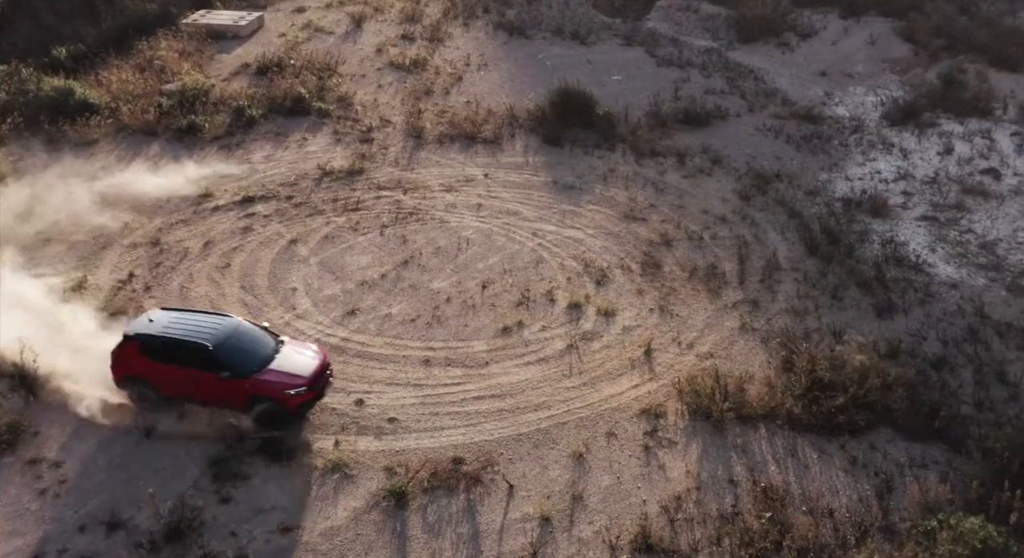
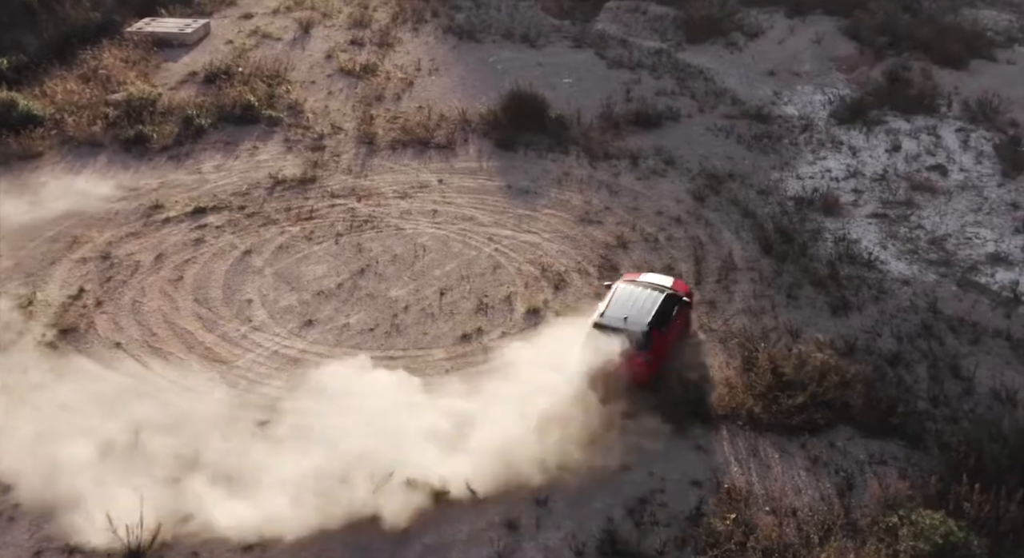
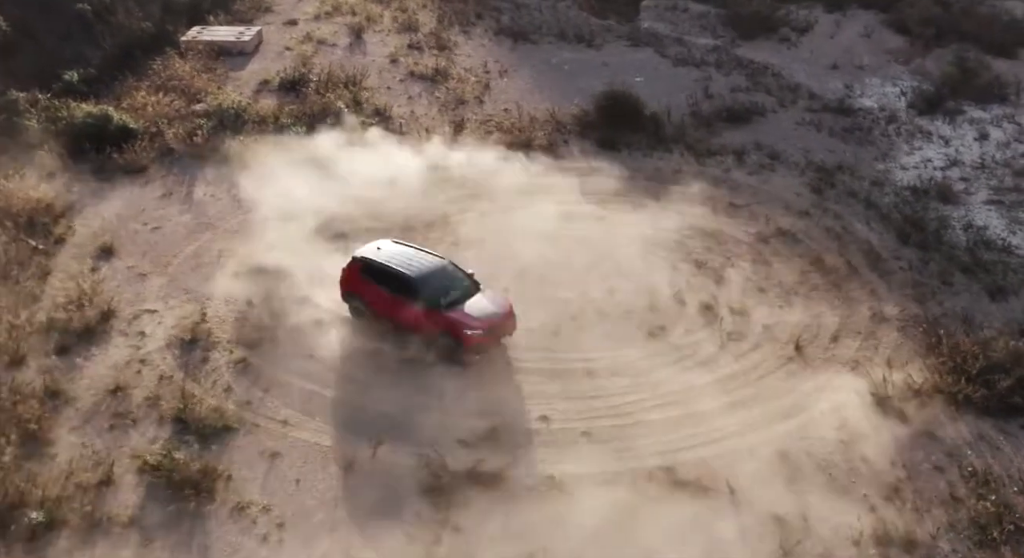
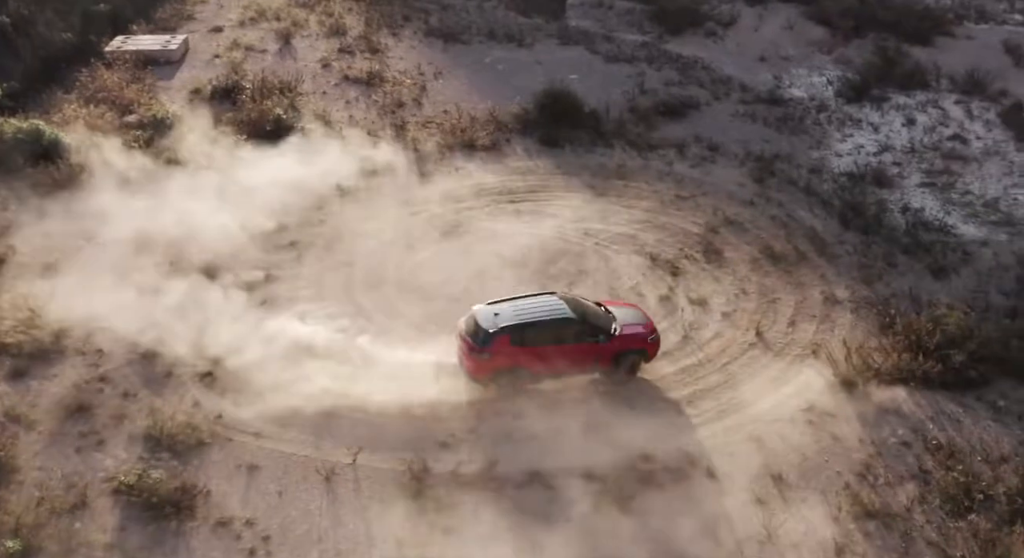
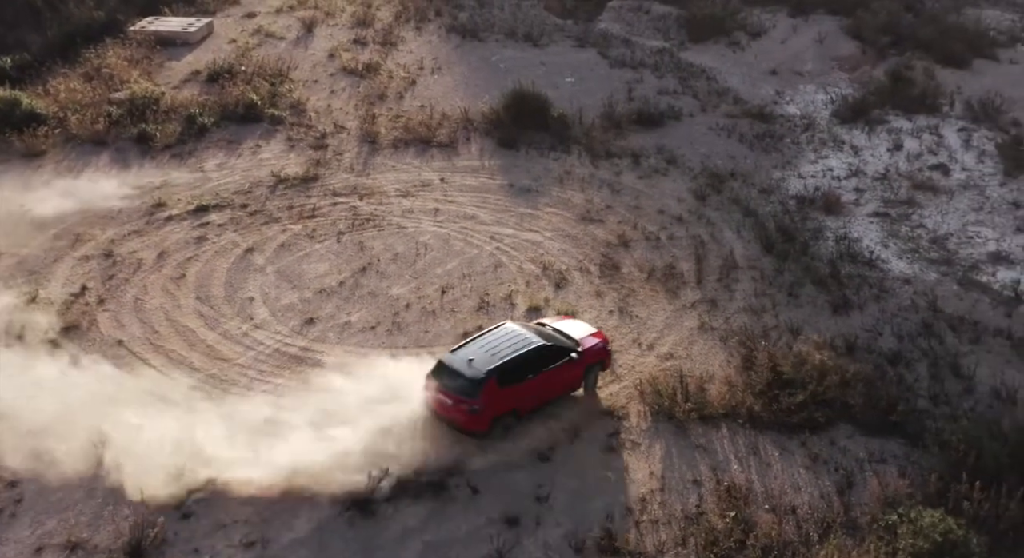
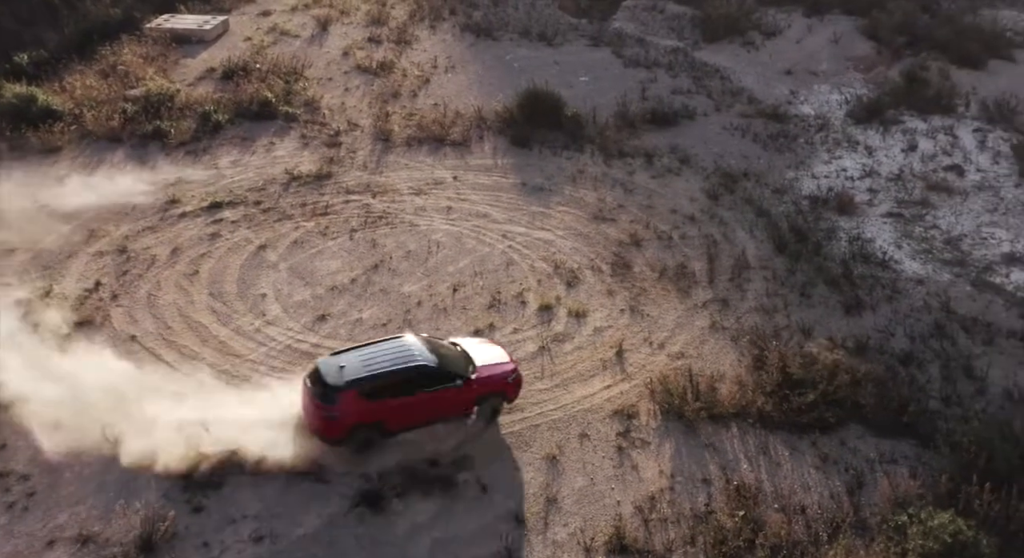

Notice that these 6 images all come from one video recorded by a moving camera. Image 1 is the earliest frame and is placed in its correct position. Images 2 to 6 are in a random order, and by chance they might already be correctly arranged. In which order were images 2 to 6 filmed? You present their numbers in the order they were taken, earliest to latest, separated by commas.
6, 5, 2, 3, 4
